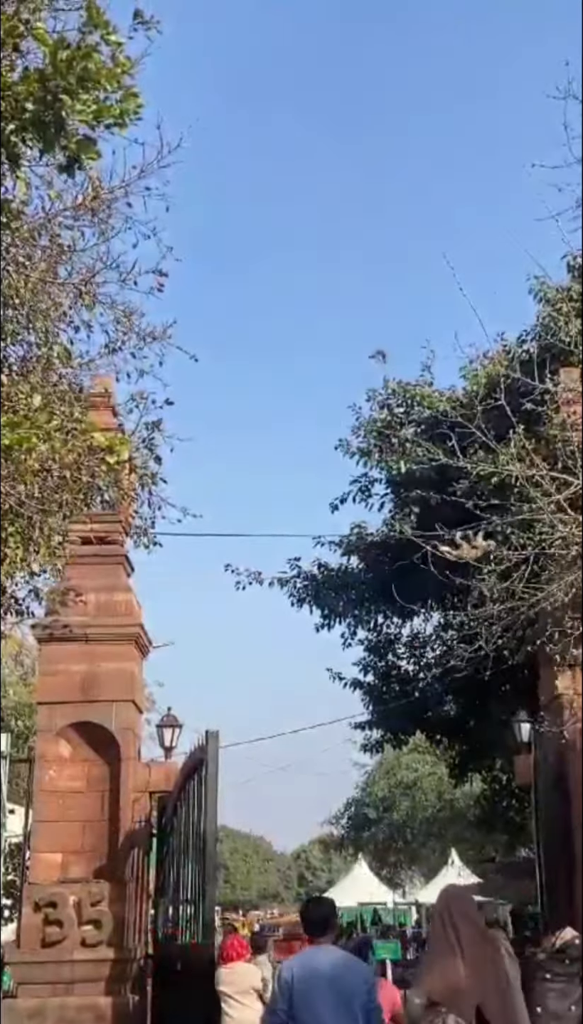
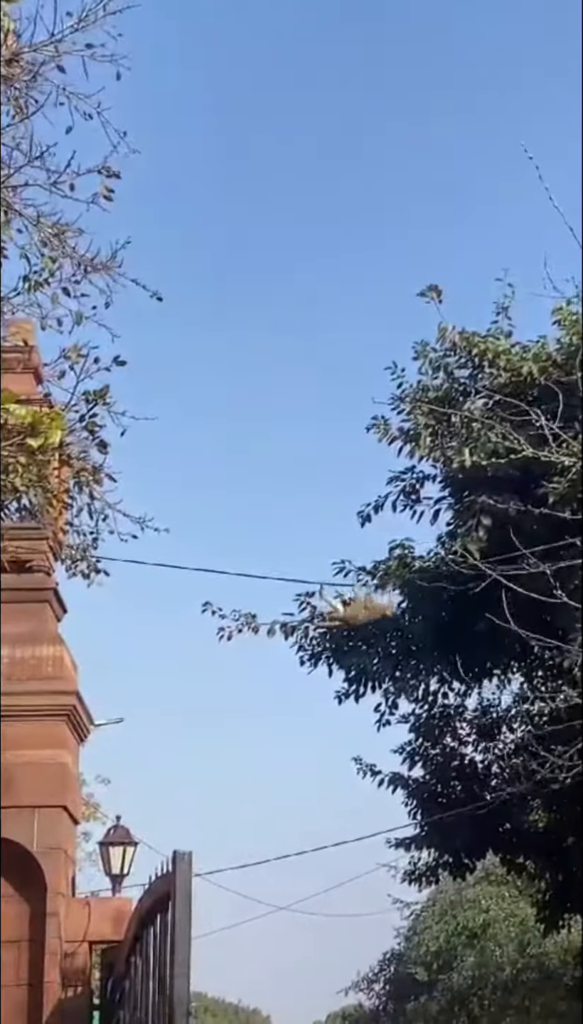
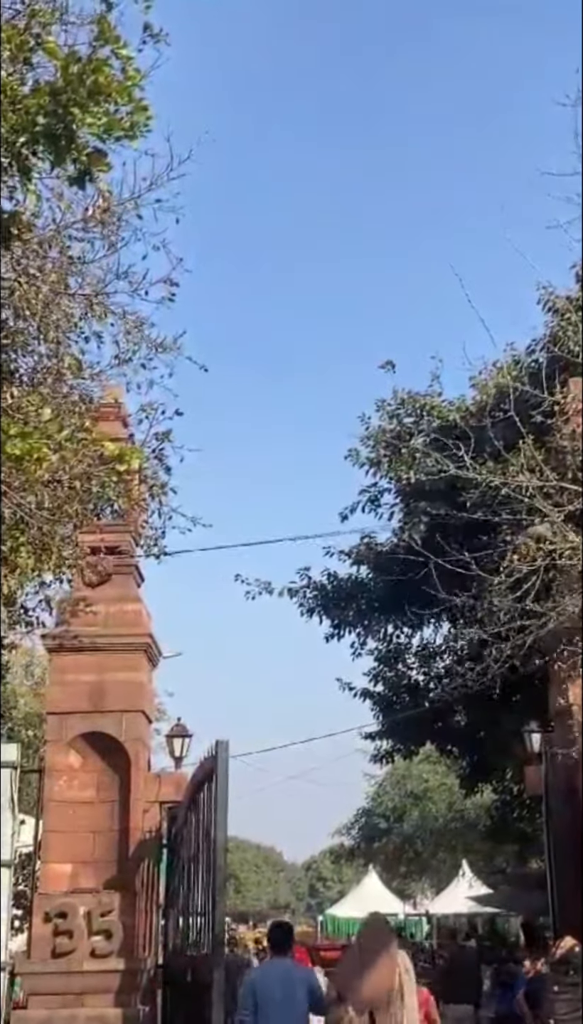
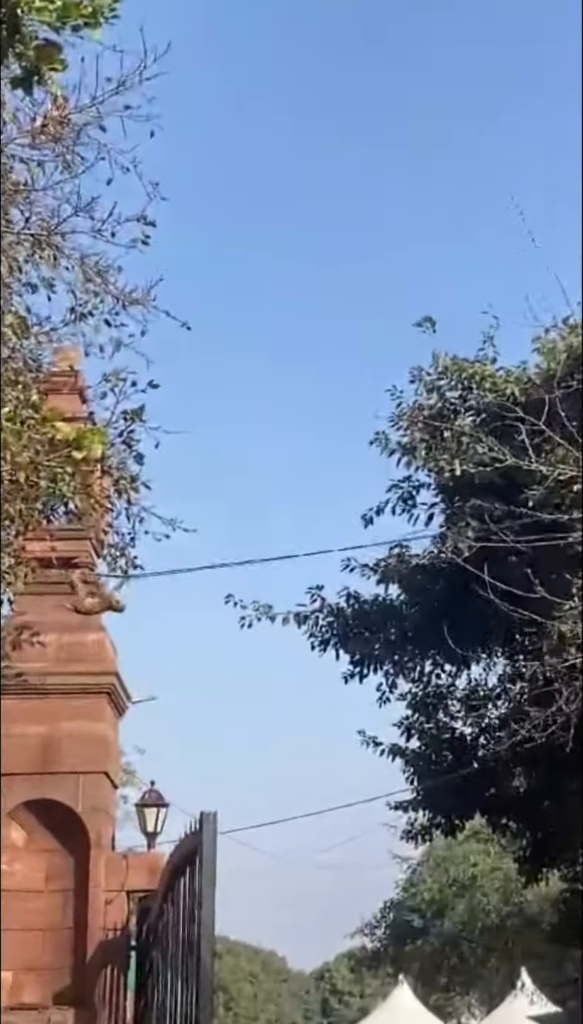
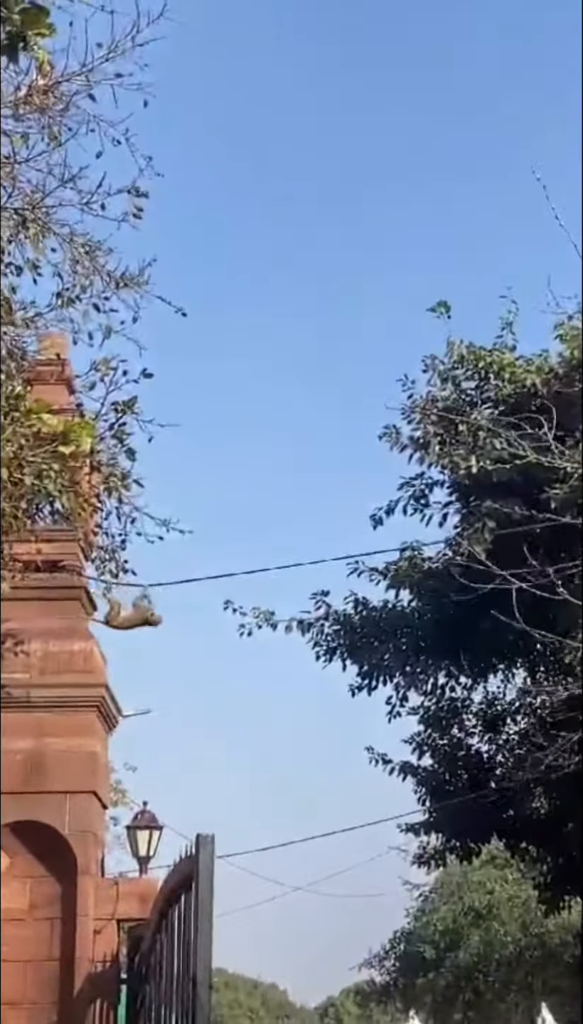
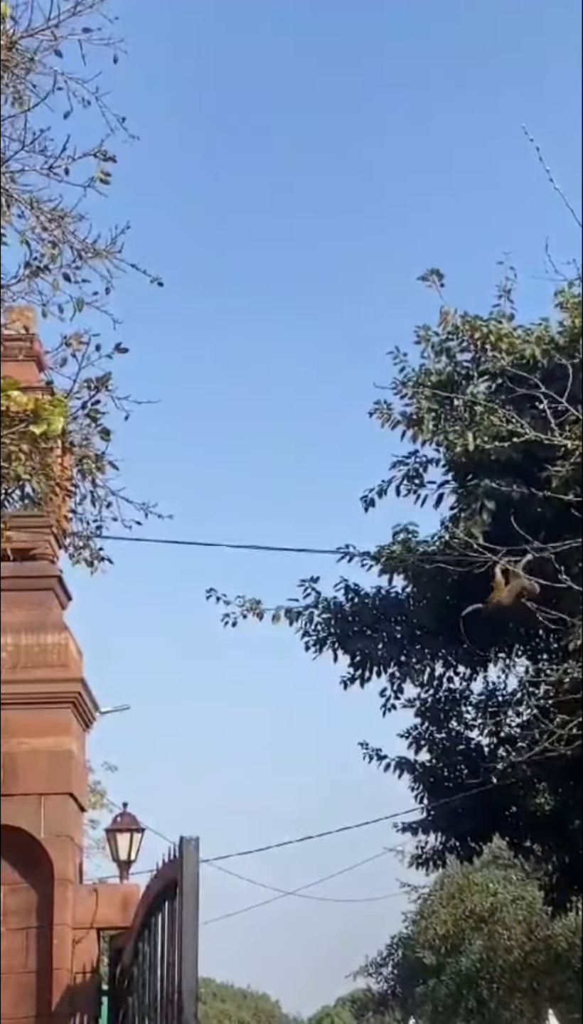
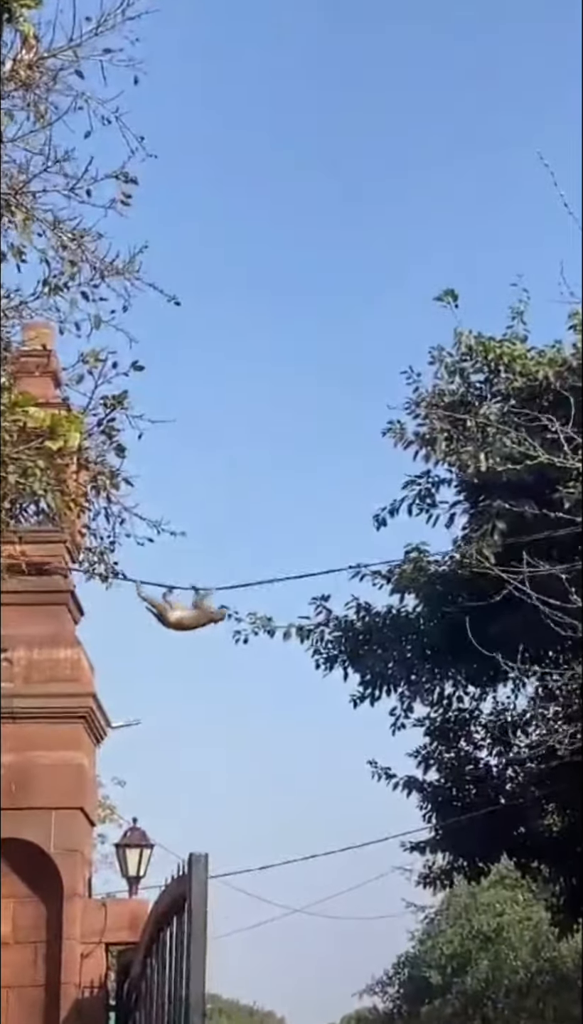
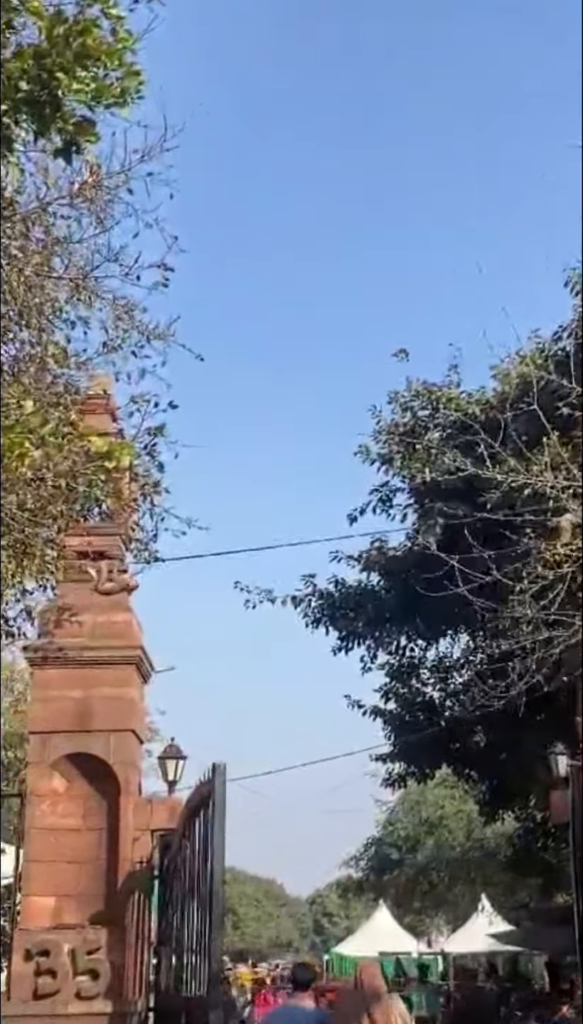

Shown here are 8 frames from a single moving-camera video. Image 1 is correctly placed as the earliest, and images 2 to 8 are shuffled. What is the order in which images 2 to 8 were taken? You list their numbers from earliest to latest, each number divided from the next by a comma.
3, 8, 4, 5, 7, 2, 6
